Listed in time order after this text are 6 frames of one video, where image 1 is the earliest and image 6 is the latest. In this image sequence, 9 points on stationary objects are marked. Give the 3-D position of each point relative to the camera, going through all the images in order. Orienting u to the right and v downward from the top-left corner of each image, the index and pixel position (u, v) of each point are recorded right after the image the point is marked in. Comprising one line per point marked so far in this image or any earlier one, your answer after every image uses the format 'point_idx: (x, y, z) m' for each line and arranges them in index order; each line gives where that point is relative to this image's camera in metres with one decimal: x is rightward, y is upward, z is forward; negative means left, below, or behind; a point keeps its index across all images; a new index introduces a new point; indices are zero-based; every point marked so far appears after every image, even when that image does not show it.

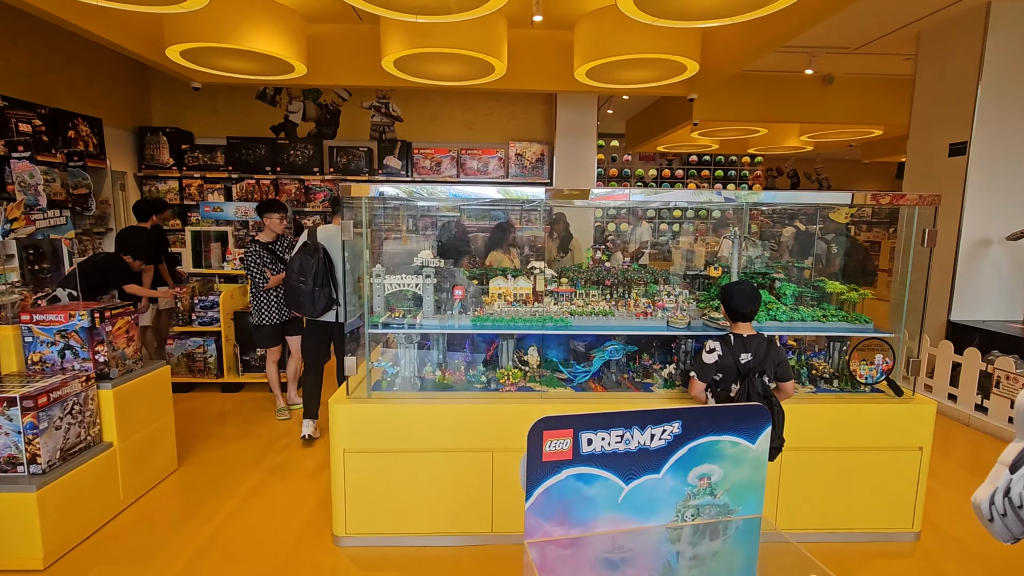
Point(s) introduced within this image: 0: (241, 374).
0: (-3.1, -1.0, +5.8) m
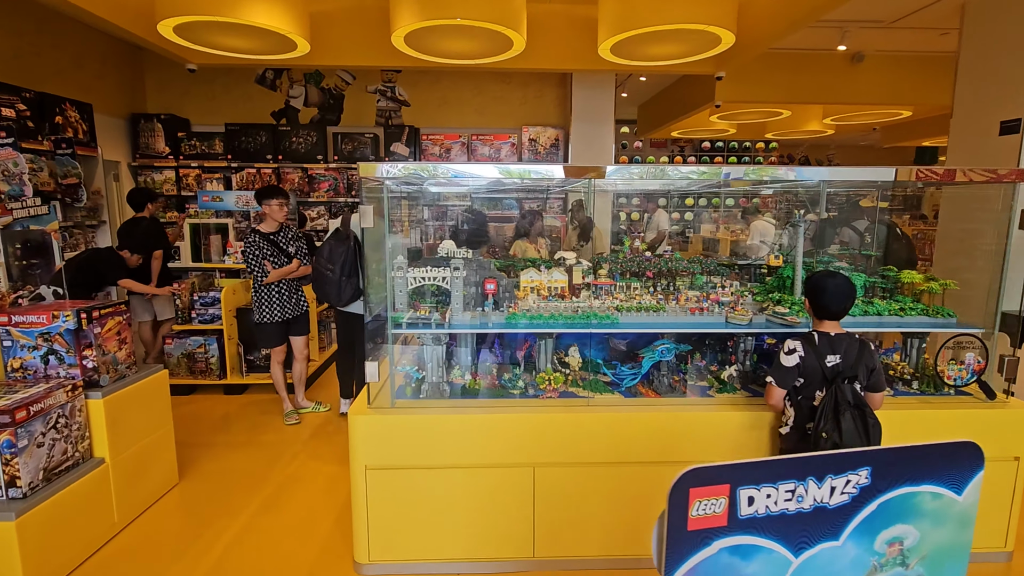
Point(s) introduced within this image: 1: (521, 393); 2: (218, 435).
0: (-2.8, -0.9, +5.4) m
1: (+0.1, -0.6, +2.9) m
2: (-2.6, -1.3, +4.5) m
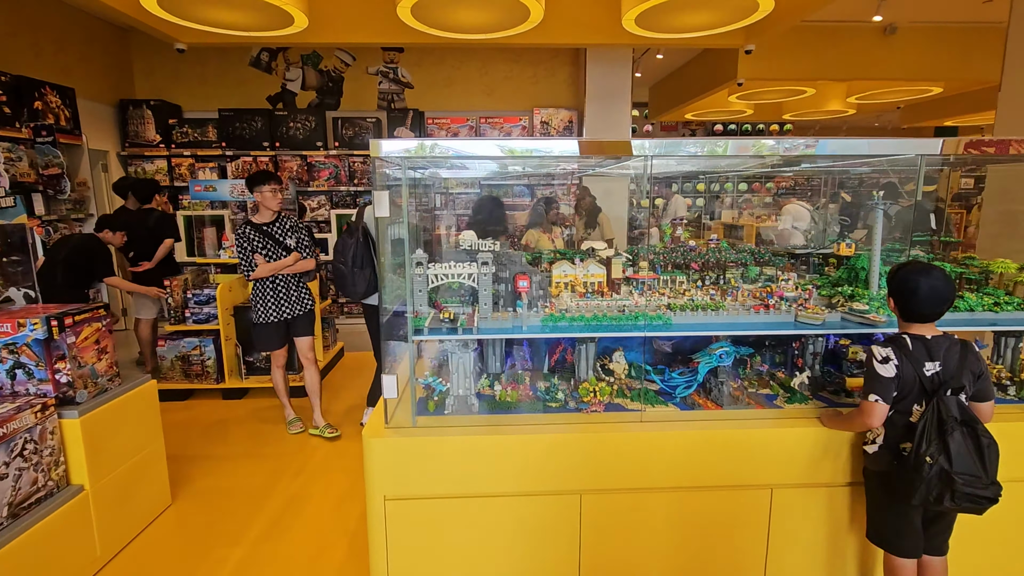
0: (-2.6, -0.9, +5.1) m
1: (+0.2, -0.6, +2.6) m
2: (-2.4, -1.3, +4.1) m
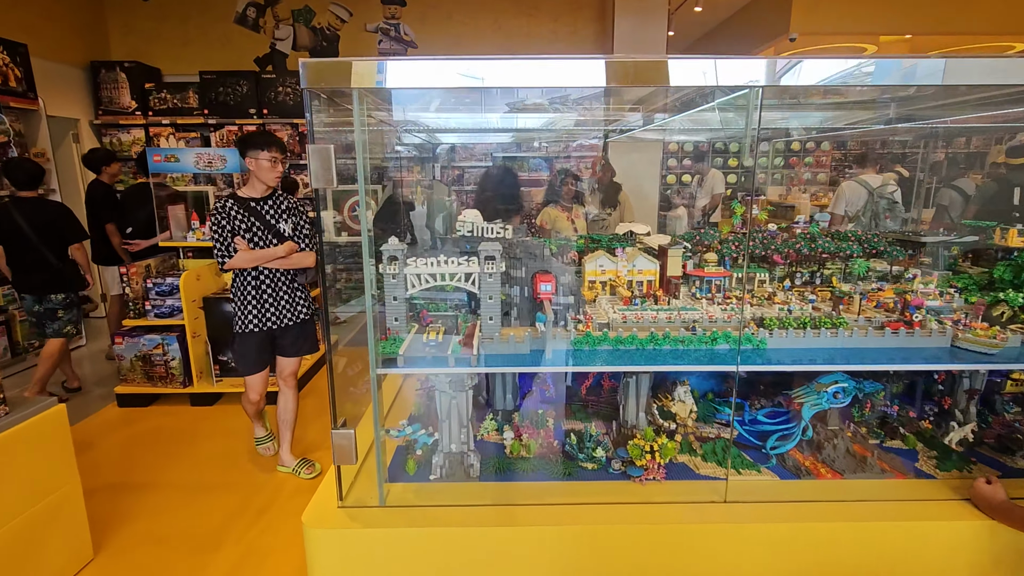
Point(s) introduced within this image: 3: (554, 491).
0: (-2.5, -0.8, +4.4) m
1: (+0.3, -0.6, +1.8) m
2: (-2.3, -1.2, +3.4) m
3: (+0.1, -0.6, +1.6) m
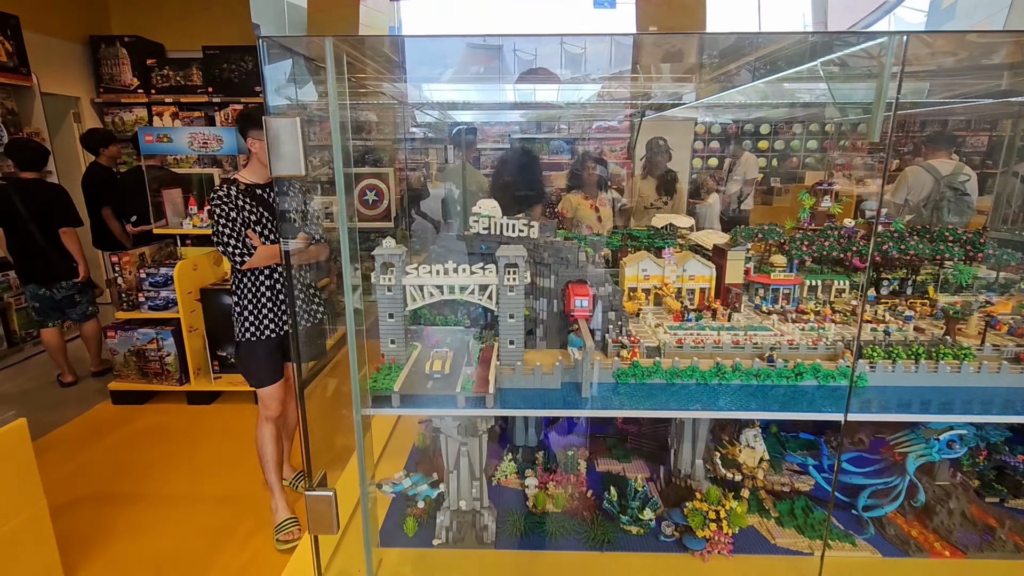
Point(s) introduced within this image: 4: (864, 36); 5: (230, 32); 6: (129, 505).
0: (-2.4, -0.7, +4.1) m
1: (+0.4, -0.7, +1.4) m
2: (-2.2, -1.2, +3.1) m
3: (+0.2, -0.7, +1.3) m
4: (+1.0, +0.6, +1.3) m
5: (-3.7, +3.3, +6.7) m
6: (-2.1, -1.2, +2.9) m
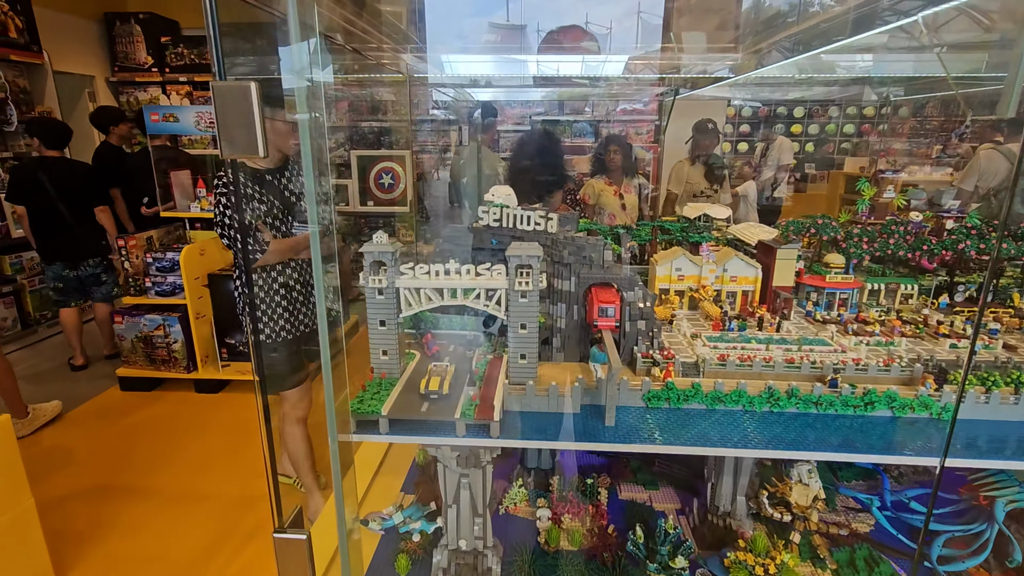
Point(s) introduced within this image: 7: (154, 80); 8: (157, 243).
0: (-2.3, -0.6, +4.0) m
1: (+0.4, -0.7, +1.2) m
2: (-2.1, -1.1, +3.0) m
3: (+0.2, -0.7, +1.1) m
4: (+1.0, +0.5, +1.1) m
5: (-3.4, +3.5, +6.5) m
6: (-2.1, -1.2, +2.8) m
7: (-4.4, +2.6, +6.3) m
8: (-2.8, +0.4, +4.0) m
